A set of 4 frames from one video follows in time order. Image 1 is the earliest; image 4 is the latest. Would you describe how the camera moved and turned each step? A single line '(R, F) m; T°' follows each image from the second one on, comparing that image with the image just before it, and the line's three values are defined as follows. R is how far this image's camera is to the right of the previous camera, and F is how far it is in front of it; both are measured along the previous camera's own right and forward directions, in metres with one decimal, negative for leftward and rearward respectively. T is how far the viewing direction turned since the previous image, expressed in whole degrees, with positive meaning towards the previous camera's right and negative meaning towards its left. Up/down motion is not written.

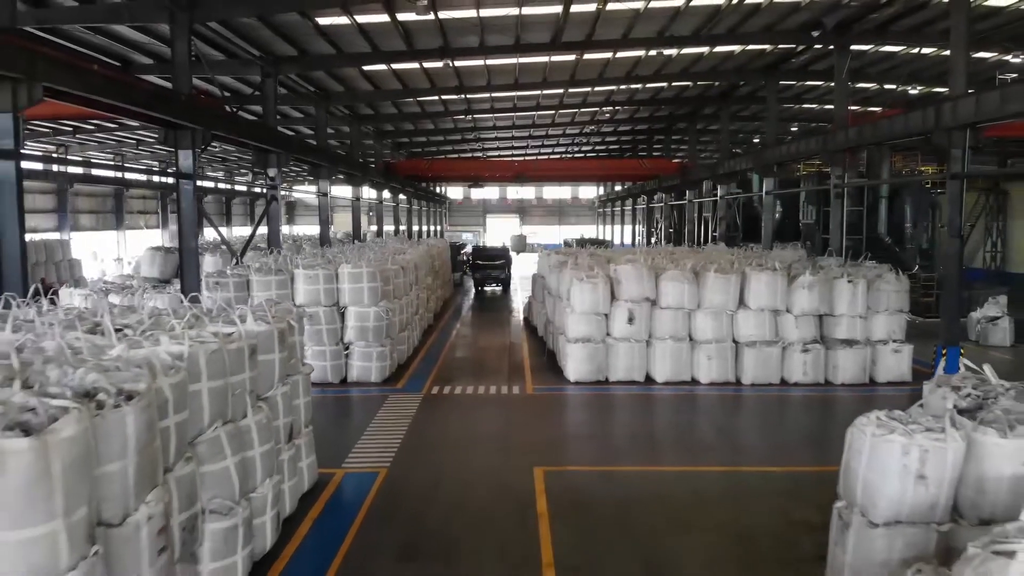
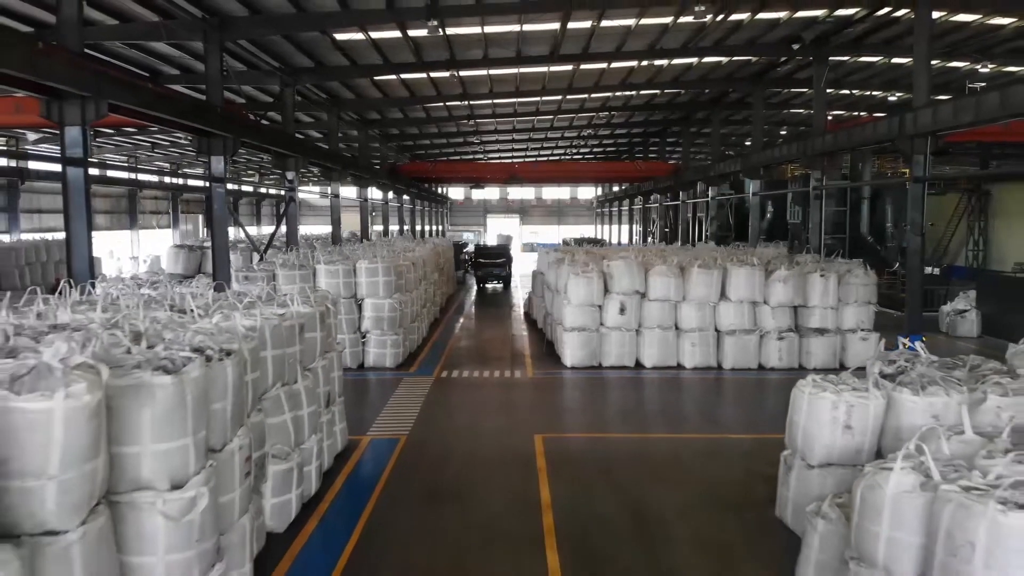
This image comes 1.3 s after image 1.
(0.0, -0.9) m; 0°
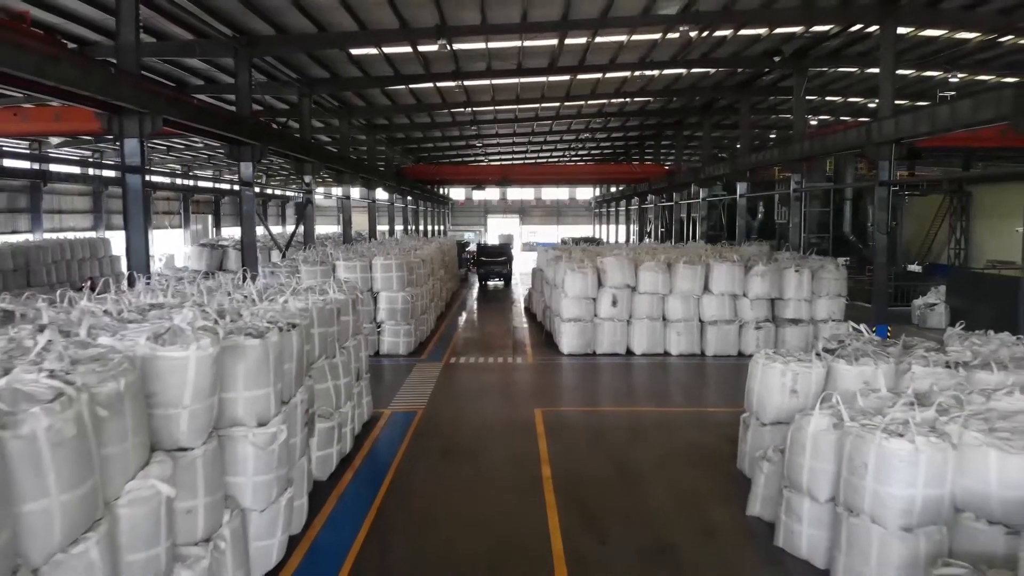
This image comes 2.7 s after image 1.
(-0.1, -1.0) m; 0°
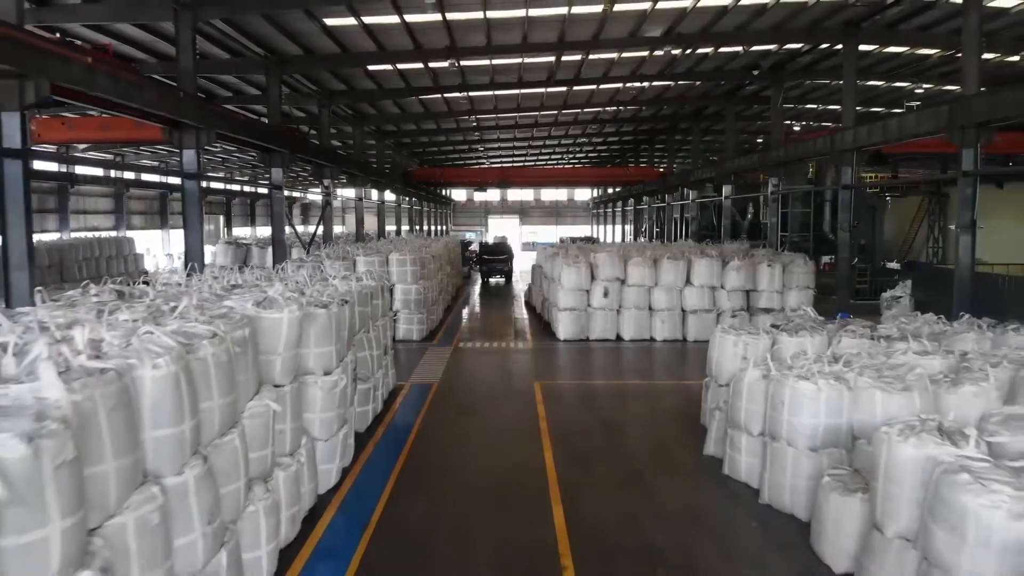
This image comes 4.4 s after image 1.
(-0.1, -1.3) m; 0°
